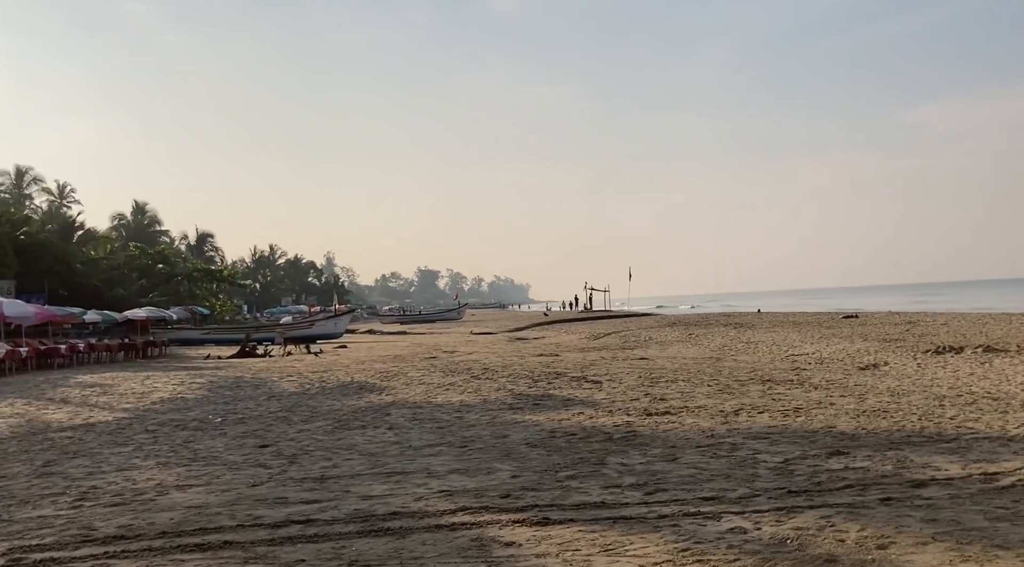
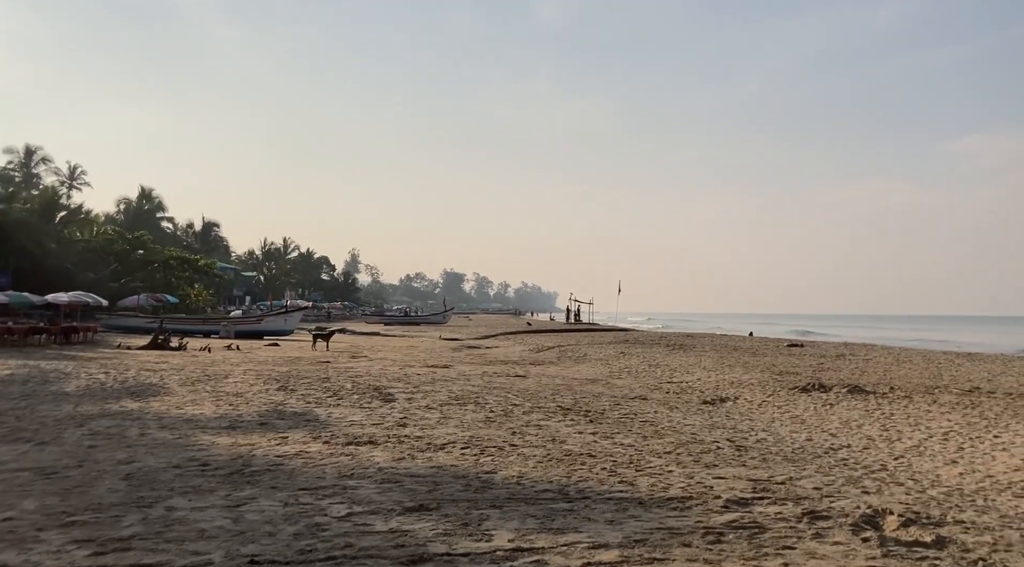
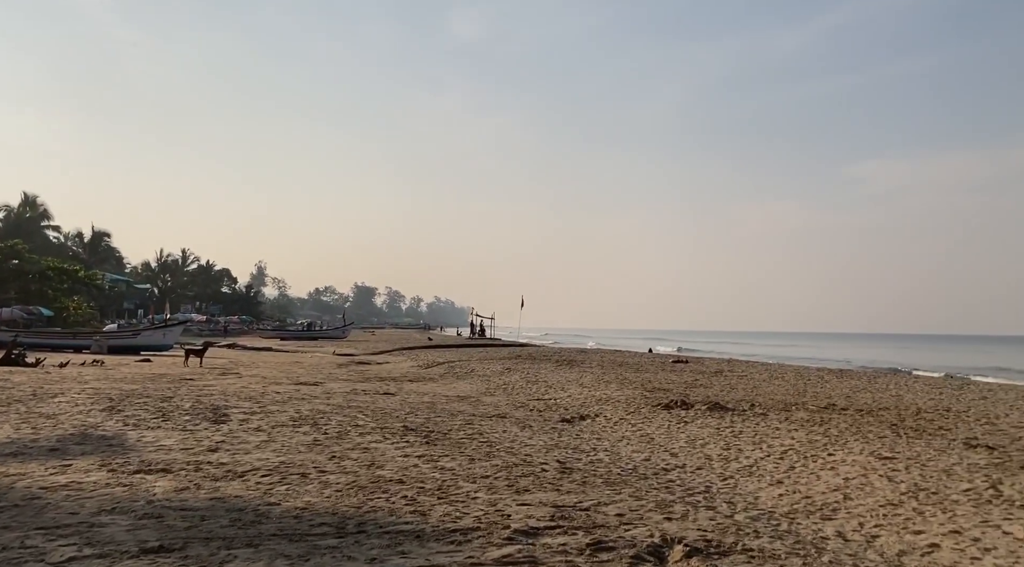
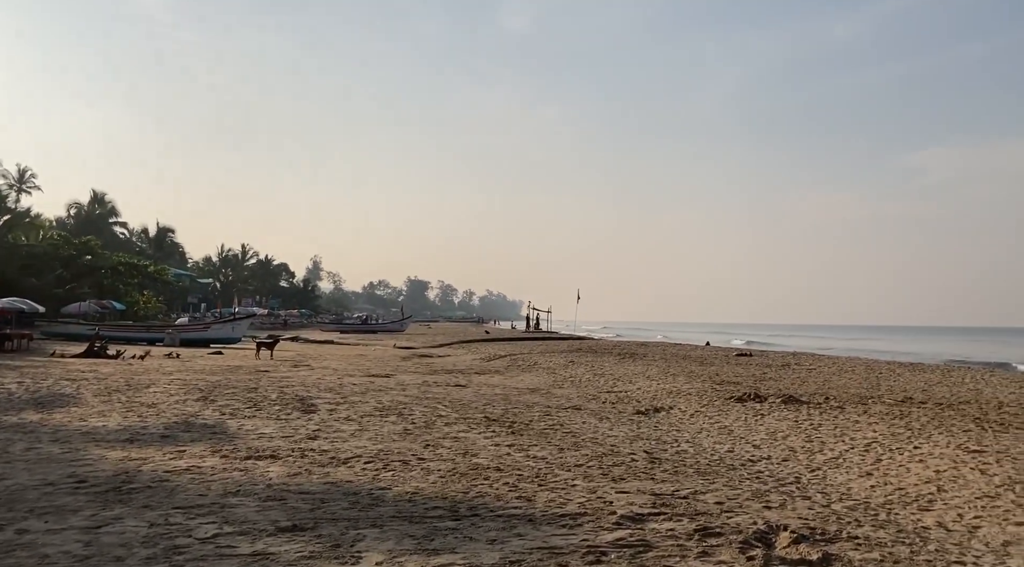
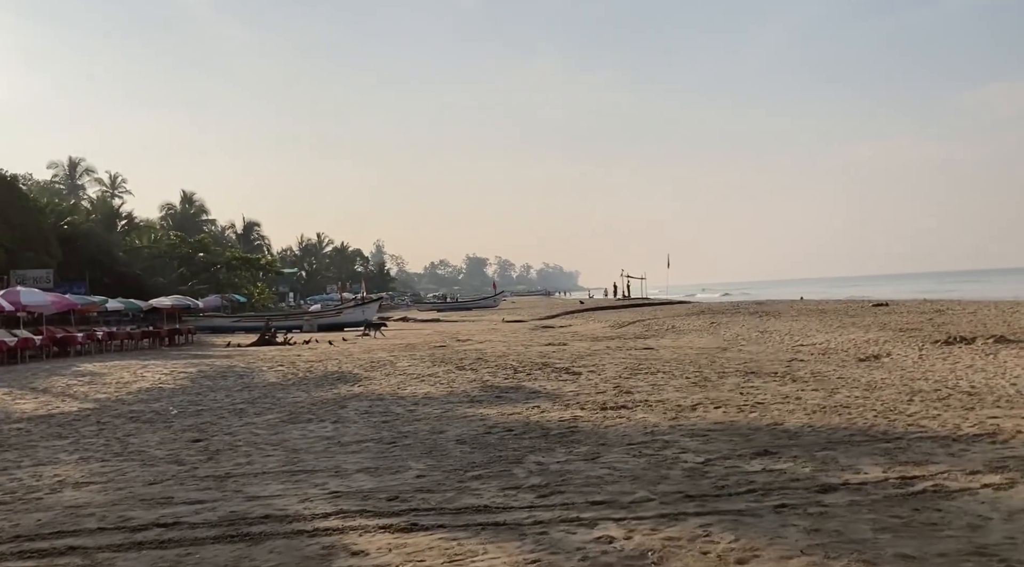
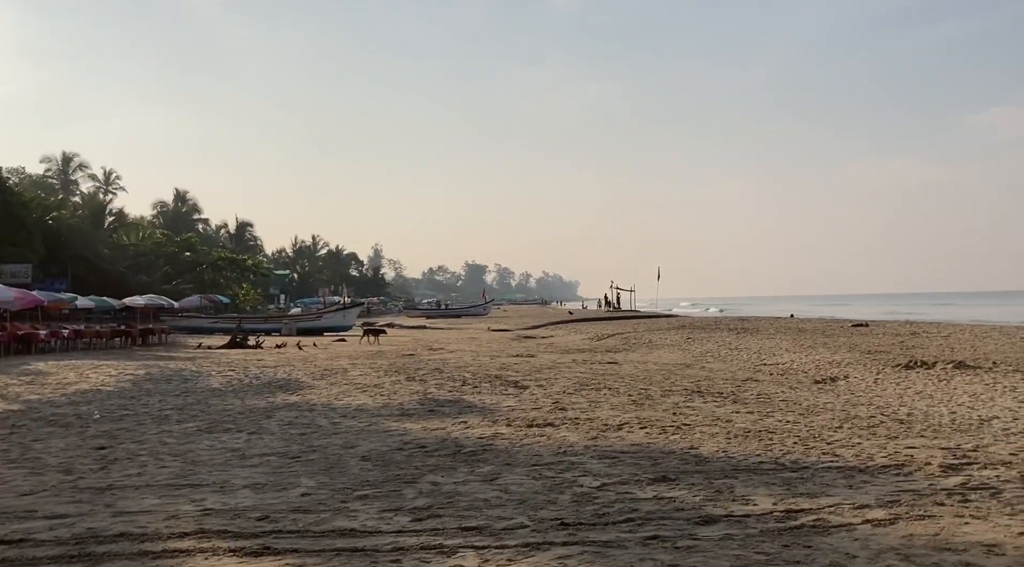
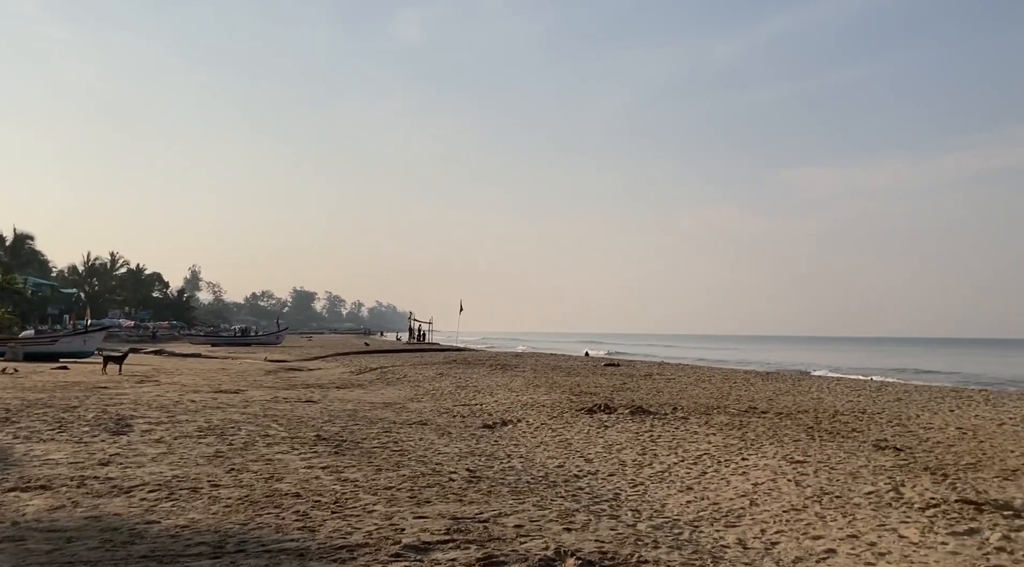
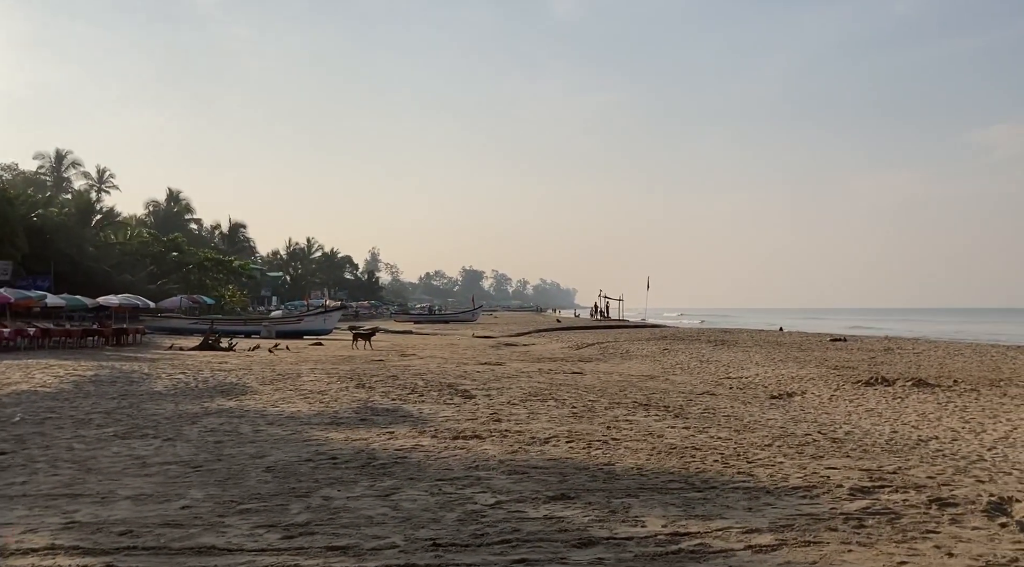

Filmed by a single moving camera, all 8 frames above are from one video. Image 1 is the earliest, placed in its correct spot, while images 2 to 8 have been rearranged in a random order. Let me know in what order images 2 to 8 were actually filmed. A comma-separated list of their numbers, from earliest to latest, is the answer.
5, 6, 8, 2, 4, 3, 7
